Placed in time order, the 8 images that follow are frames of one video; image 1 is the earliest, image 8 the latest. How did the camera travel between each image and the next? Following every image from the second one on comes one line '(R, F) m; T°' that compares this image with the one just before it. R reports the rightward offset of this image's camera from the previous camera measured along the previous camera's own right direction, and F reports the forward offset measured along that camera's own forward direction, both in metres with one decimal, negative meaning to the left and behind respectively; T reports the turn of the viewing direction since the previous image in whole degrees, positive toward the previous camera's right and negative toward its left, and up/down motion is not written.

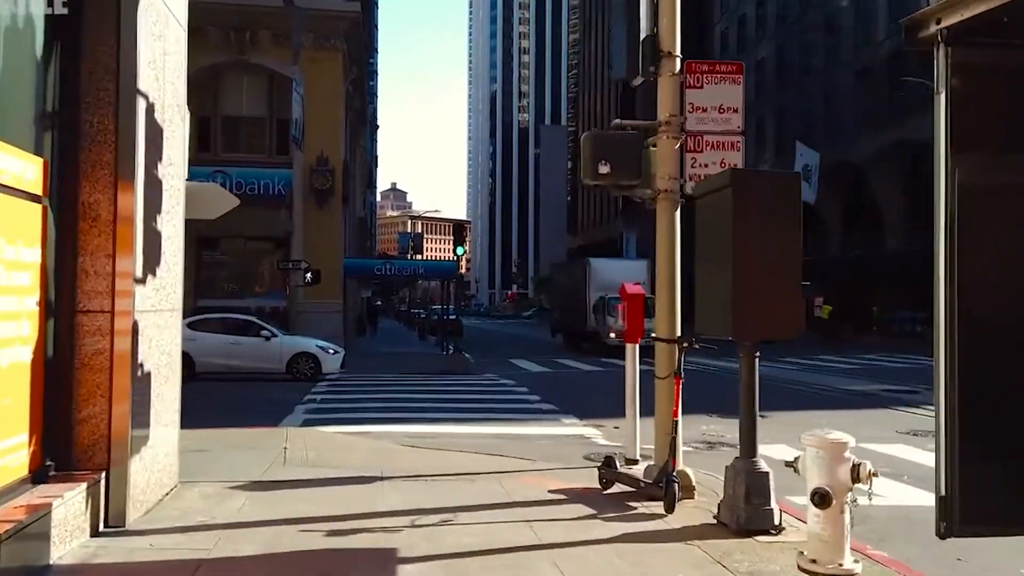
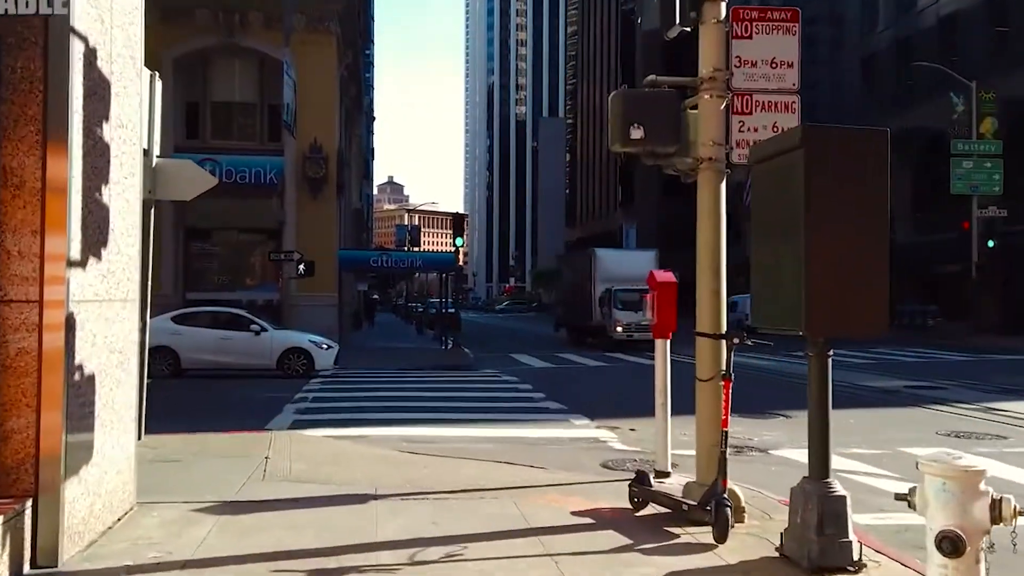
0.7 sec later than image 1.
(-0.1, +1.1) m; 0°
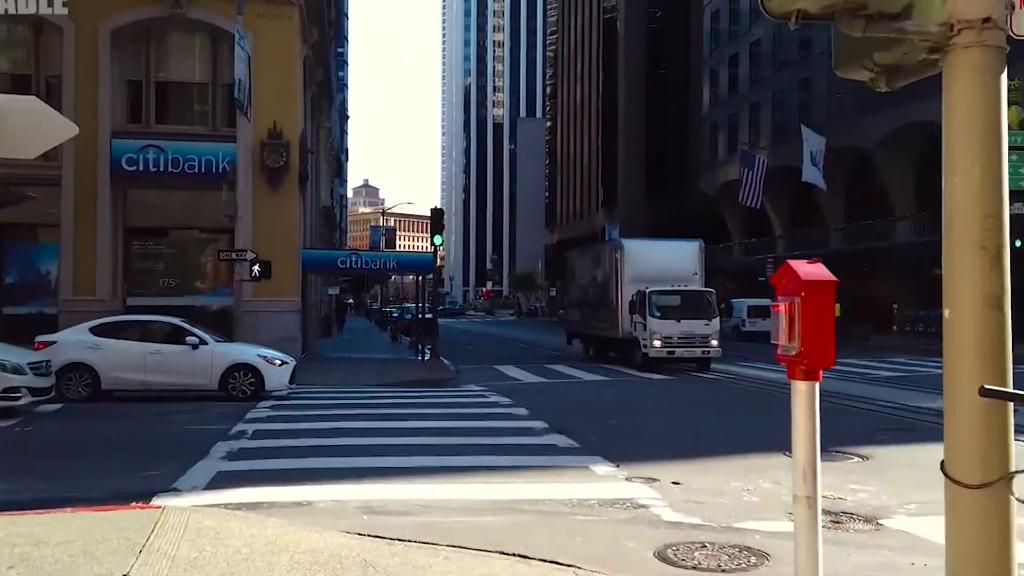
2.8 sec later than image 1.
(-0.3, +3.2) m; +2°
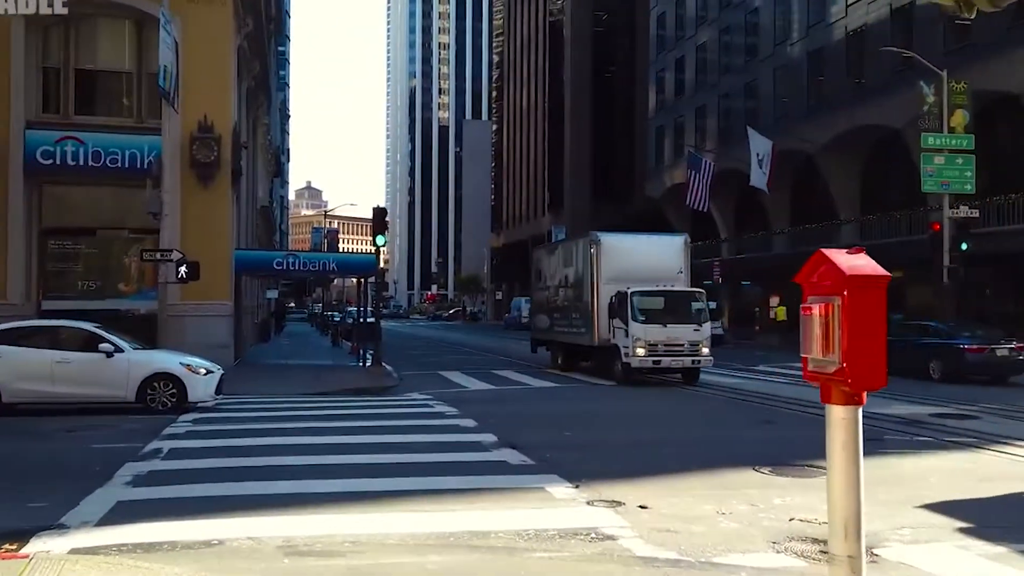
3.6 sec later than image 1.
(0.0, +1.0) m; +4°
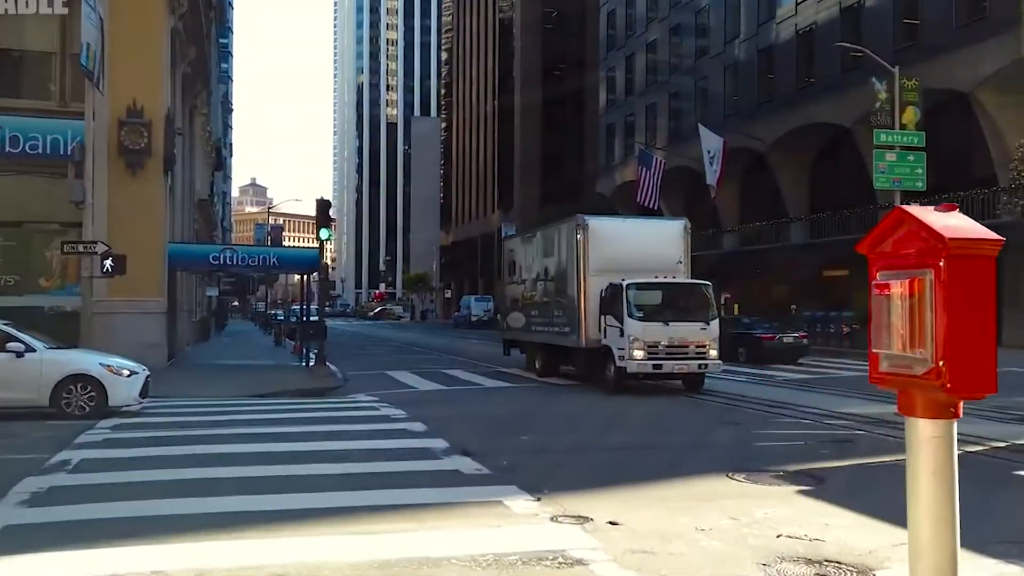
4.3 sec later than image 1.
(-0.1, +0.9) m; +3°
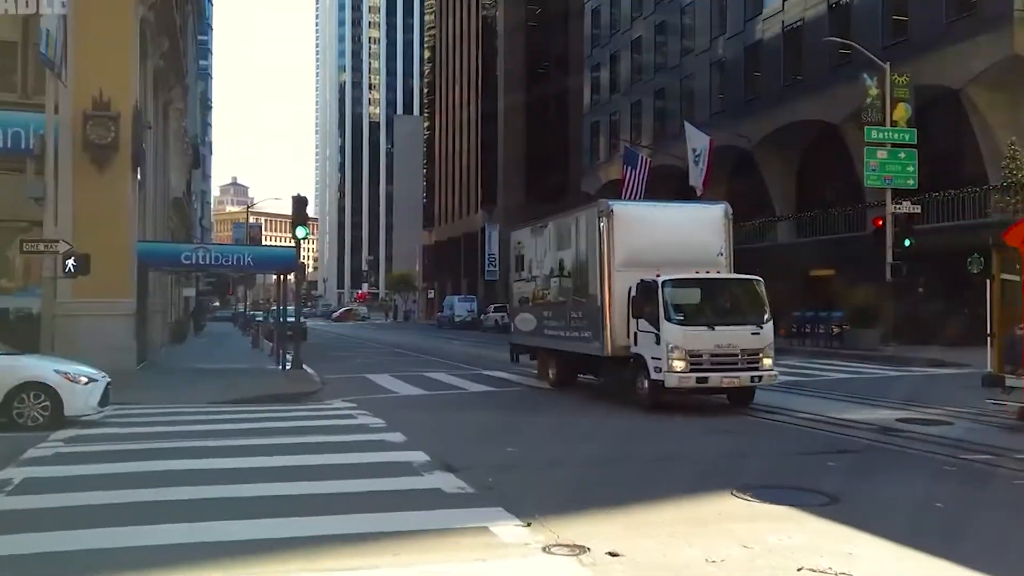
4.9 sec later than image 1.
(0.0, +0.8) m; +1°
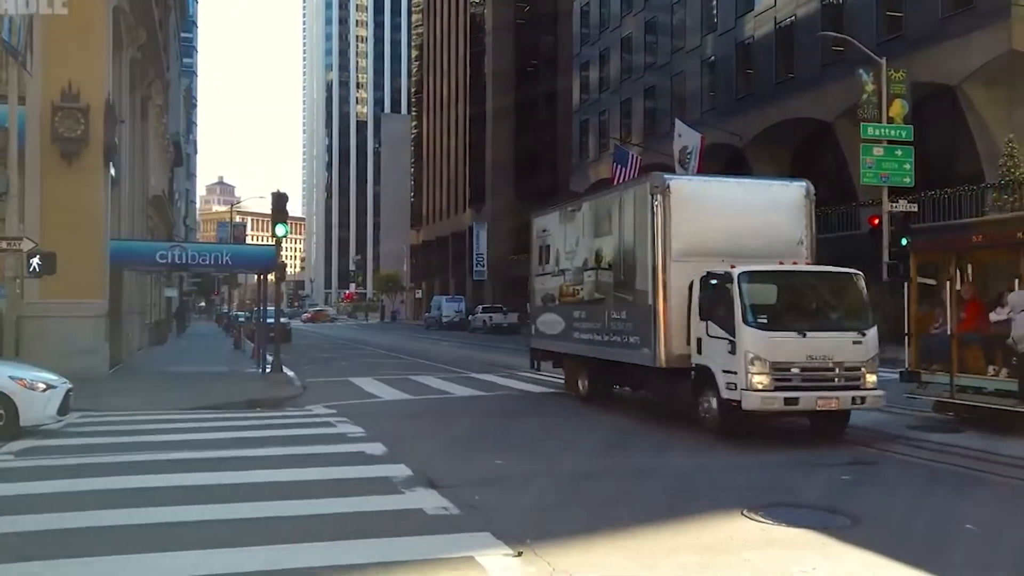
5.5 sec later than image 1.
(0.0, +0.8) m; +1°
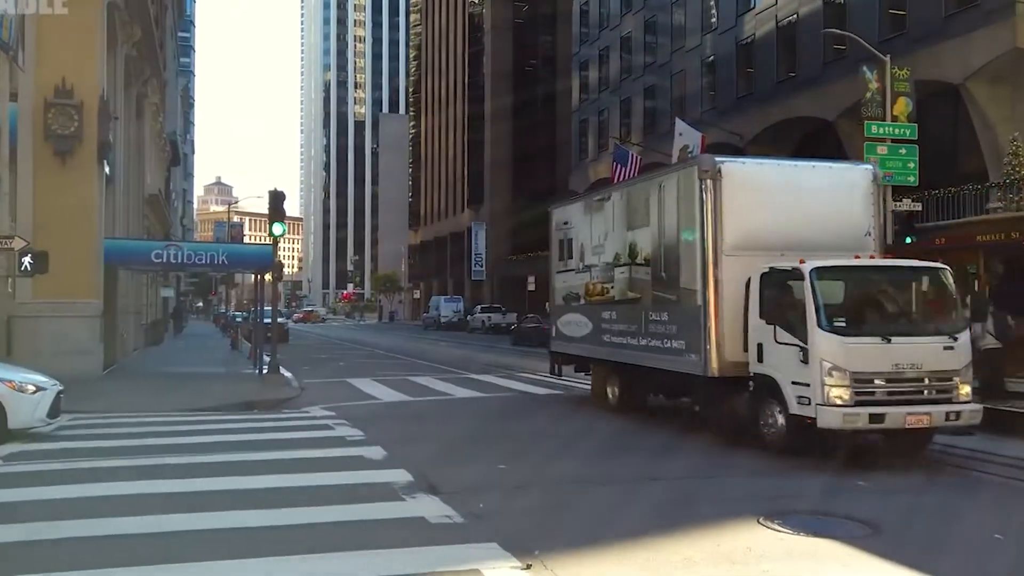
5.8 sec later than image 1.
(-0.1, +0.3) m; 0°
